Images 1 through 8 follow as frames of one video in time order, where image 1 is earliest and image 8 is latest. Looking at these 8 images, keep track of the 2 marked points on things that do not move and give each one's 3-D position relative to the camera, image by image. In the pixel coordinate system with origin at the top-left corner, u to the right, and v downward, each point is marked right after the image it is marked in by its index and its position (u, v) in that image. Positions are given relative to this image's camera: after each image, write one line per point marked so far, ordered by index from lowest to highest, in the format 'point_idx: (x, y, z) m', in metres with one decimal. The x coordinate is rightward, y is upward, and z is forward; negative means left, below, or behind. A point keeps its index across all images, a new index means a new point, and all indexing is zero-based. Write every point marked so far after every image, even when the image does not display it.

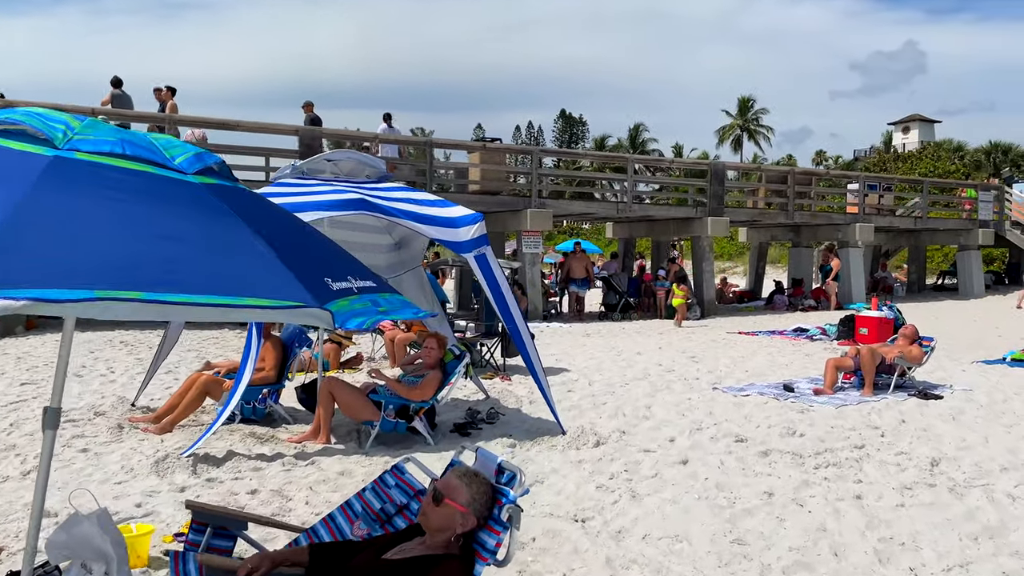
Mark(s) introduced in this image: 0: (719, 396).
0: (+2.1, -1.1, +8.1) m
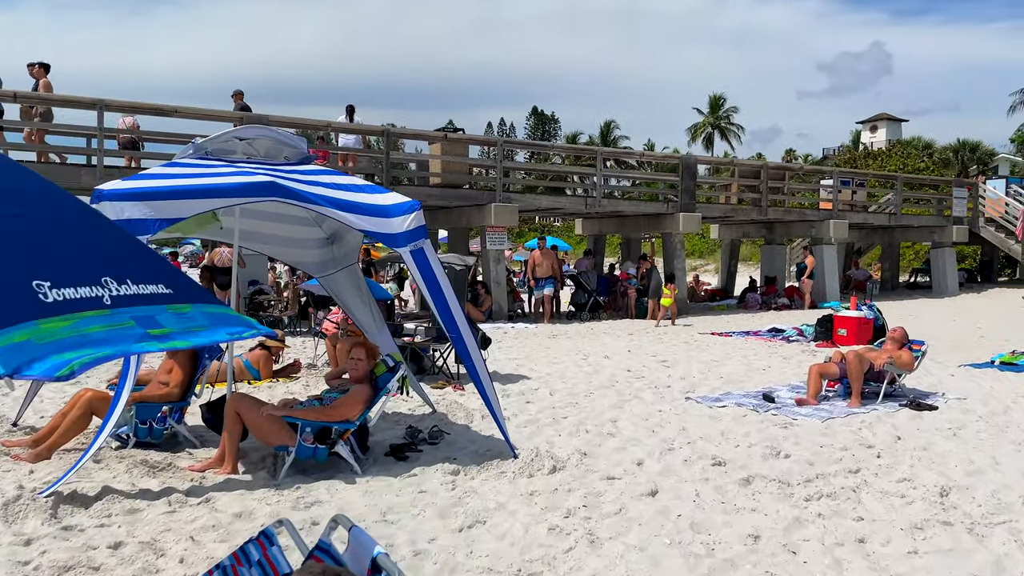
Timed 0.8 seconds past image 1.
0: (+1.6, -1.1, +7.3) m
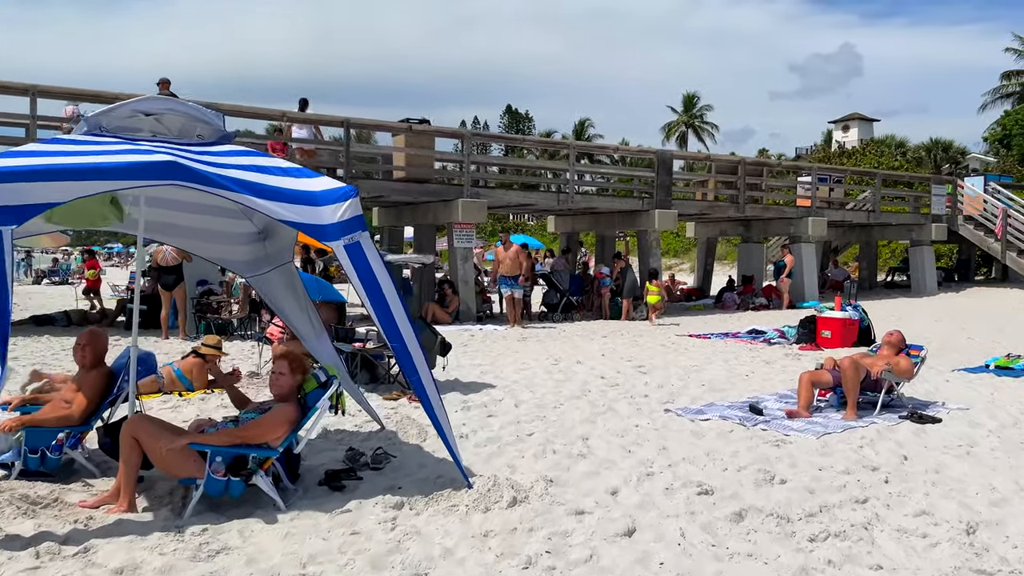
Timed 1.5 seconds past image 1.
0: (+1.3, -1.1, +6.6) m
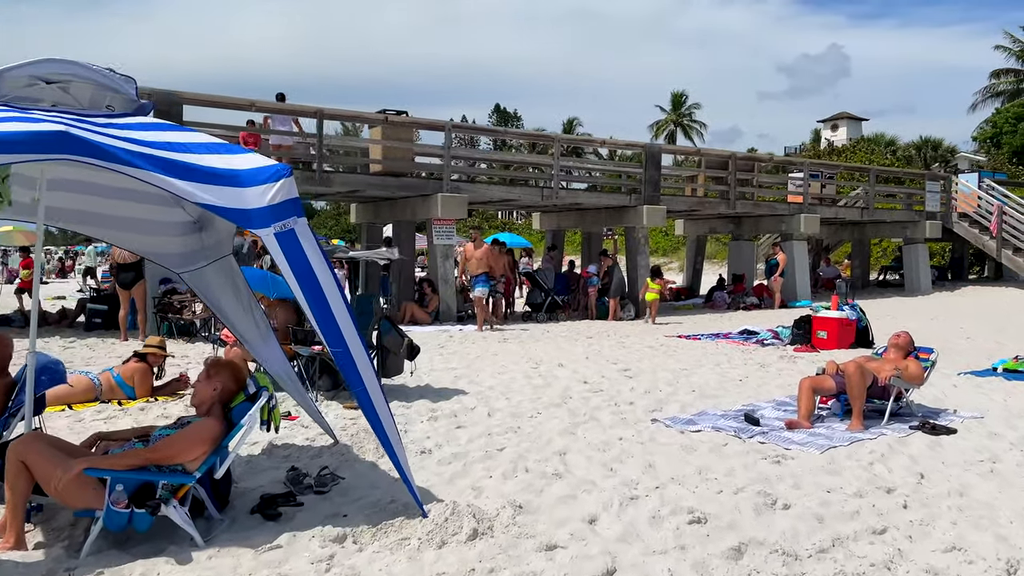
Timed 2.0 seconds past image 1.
0: (+1.1, -1.0, +5.9) m
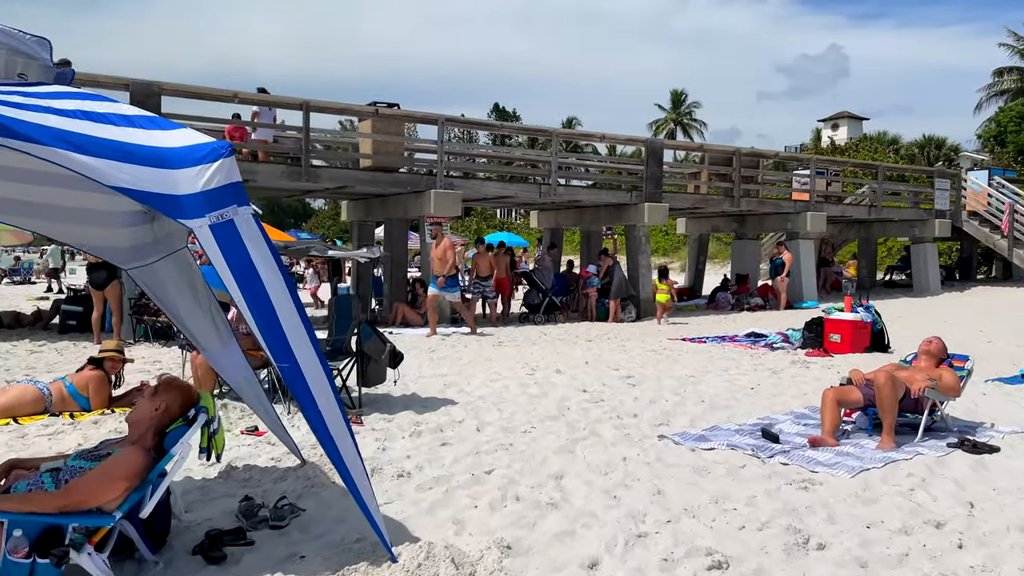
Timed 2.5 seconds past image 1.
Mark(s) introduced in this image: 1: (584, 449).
0: (+1.0, -1.1, +5.3) m
1: (+0.5, -1.1, +5.3) m
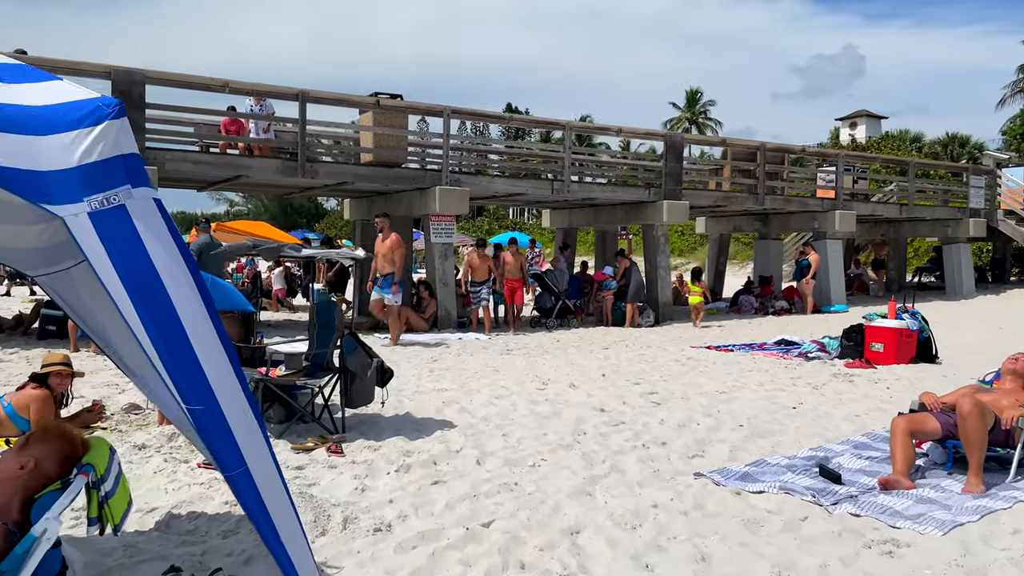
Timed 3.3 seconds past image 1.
0: (+1.1, -1.1, +4.3) m
1: (+0.5, -1.1, +4.4) m
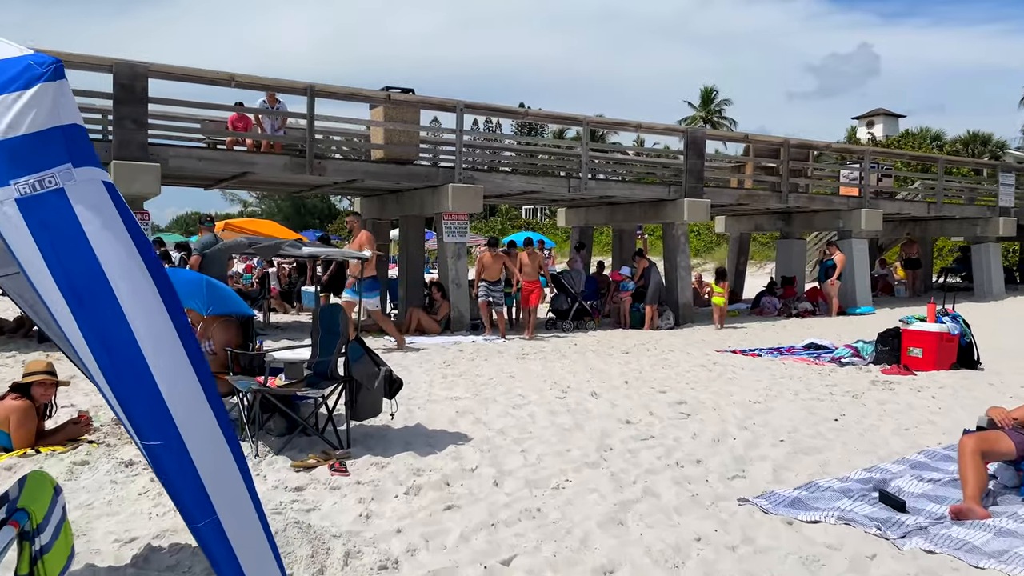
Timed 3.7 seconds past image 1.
0: (+1.2, -1.1, +3.8) m
1: (+0.6, -1.1, +3.9) m
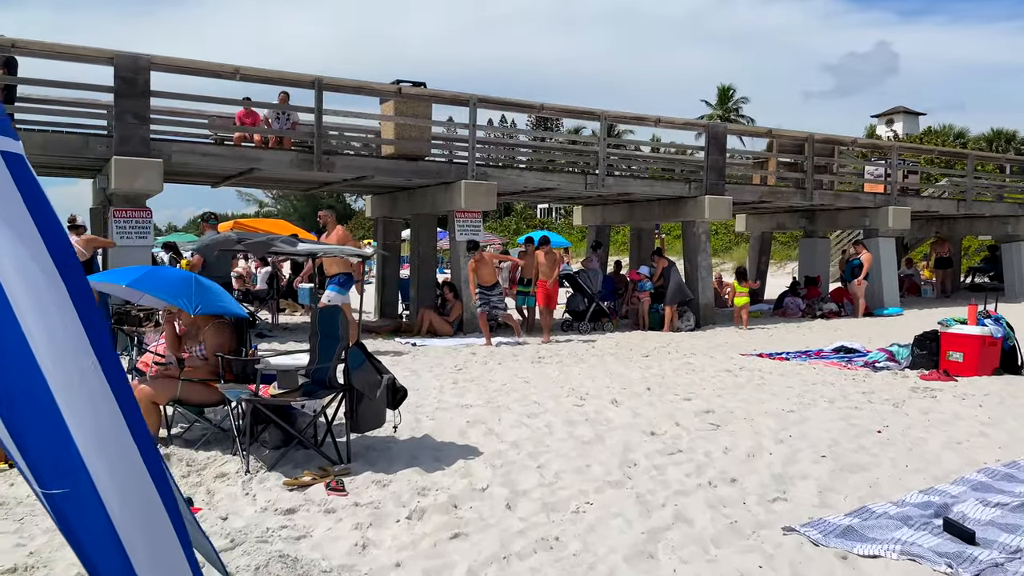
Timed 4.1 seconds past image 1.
0: (+1.2, -1.1, +3.3) m
1: (+0.7, -1.1, +3.4) m
